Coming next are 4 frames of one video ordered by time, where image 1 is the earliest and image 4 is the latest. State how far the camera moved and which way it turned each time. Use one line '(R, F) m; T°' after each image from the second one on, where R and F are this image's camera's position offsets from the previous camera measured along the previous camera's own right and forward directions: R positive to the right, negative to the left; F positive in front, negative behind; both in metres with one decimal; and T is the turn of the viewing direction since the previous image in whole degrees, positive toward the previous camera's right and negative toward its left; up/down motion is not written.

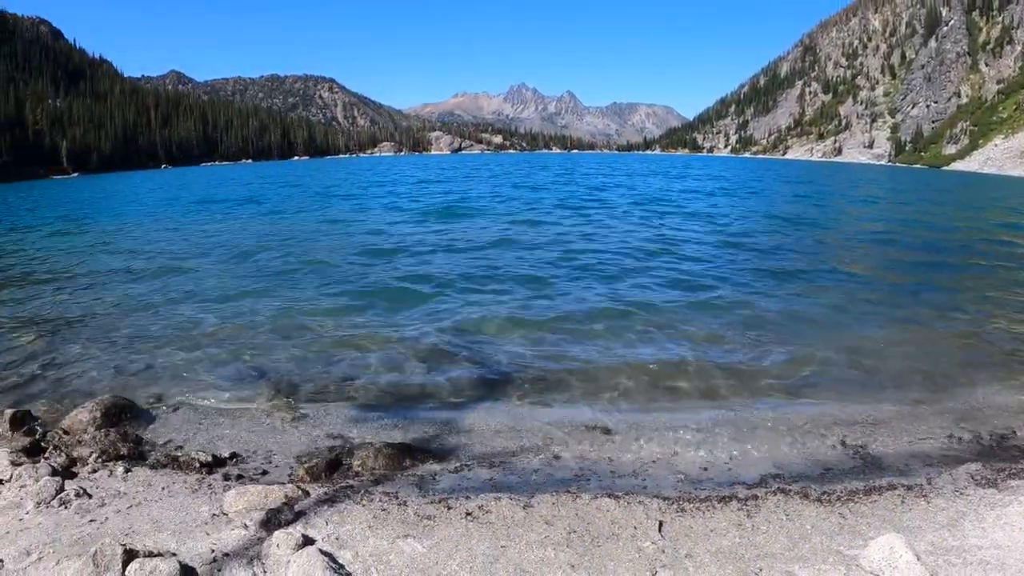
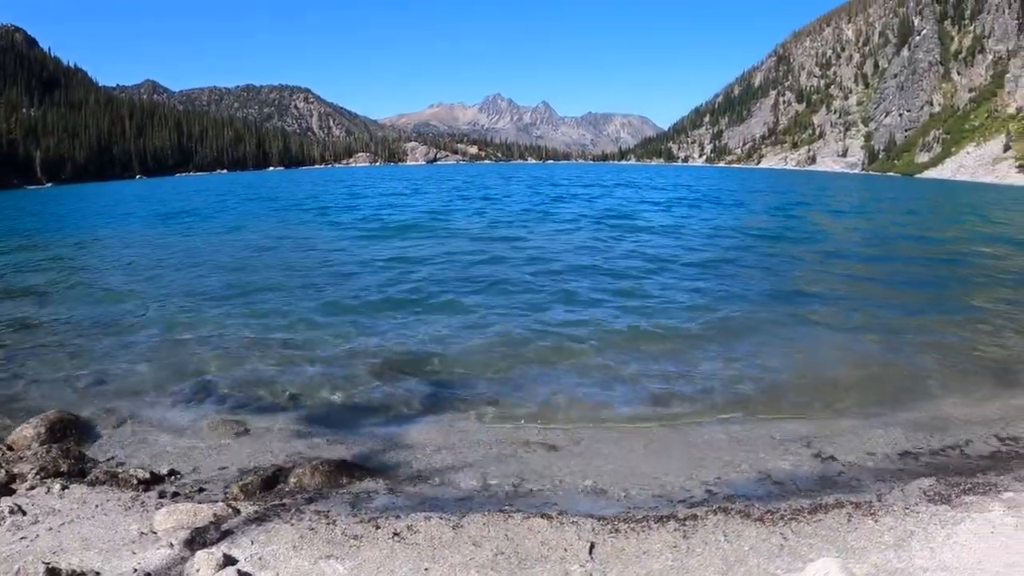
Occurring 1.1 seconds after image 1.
(+0.8, +0.2) m; 0°
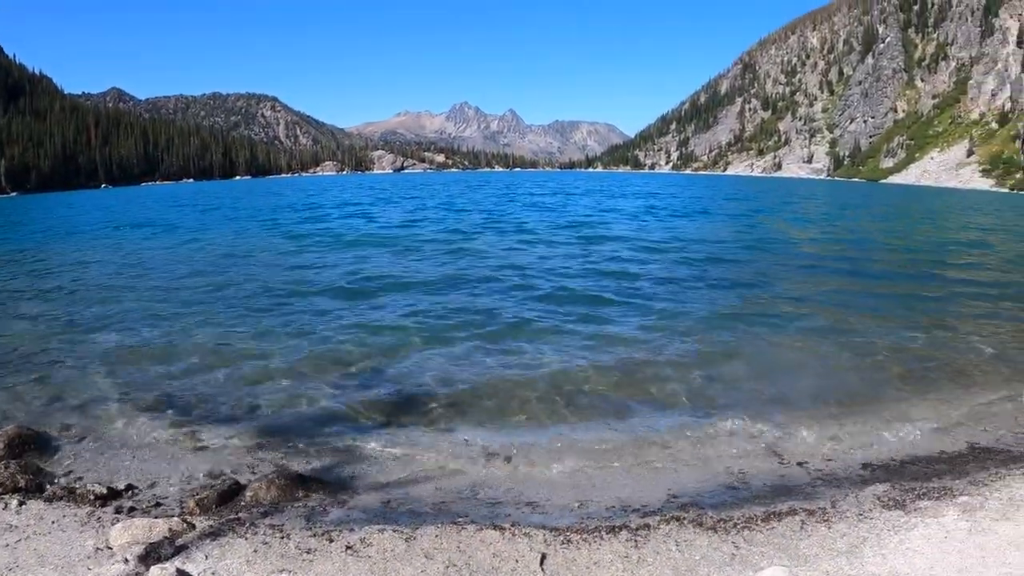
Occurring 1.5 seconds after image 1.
(+0.4, 0.0) m; +1°
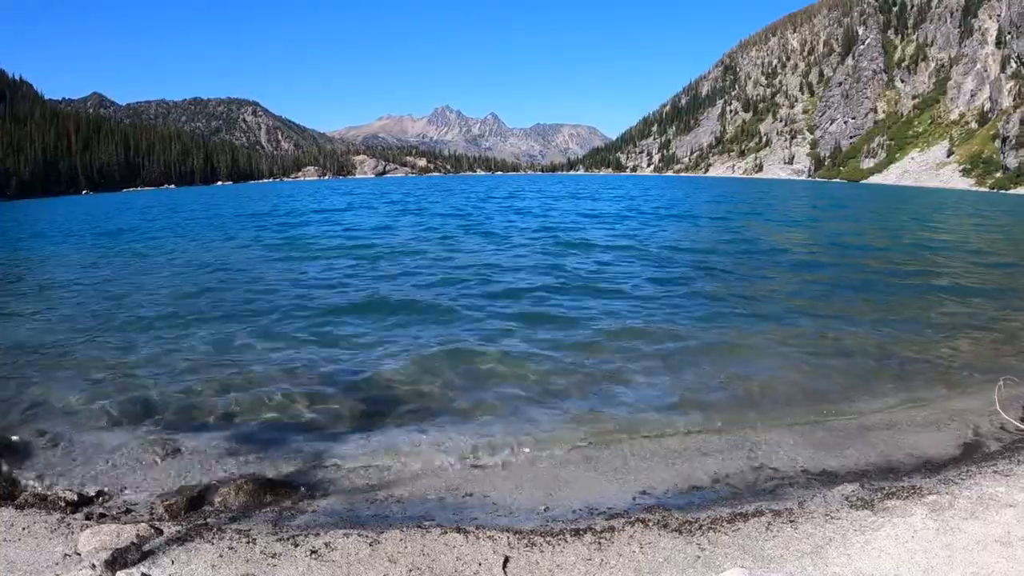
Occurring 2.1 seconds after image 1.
(+0.4, 0.0) m; 0°
